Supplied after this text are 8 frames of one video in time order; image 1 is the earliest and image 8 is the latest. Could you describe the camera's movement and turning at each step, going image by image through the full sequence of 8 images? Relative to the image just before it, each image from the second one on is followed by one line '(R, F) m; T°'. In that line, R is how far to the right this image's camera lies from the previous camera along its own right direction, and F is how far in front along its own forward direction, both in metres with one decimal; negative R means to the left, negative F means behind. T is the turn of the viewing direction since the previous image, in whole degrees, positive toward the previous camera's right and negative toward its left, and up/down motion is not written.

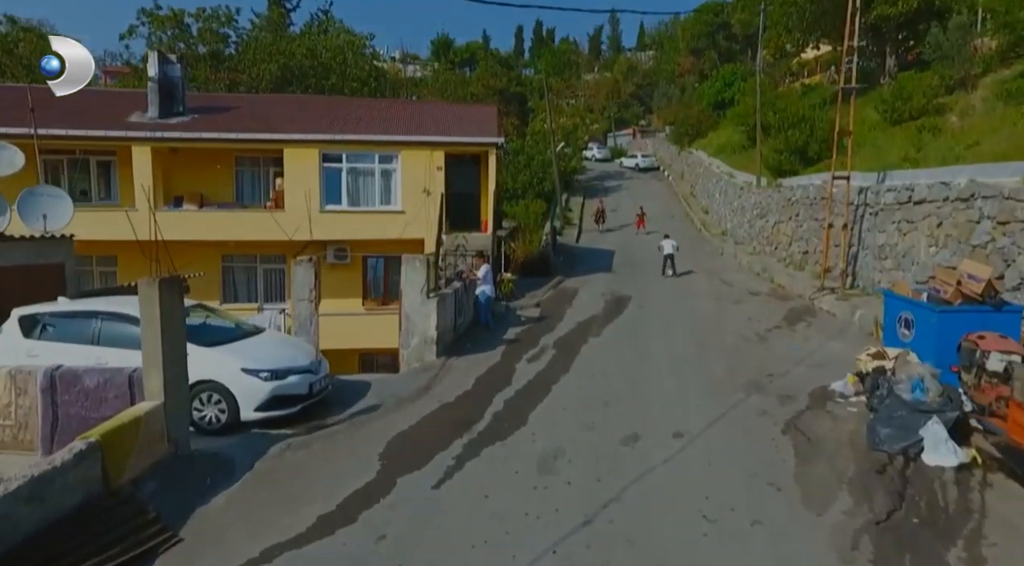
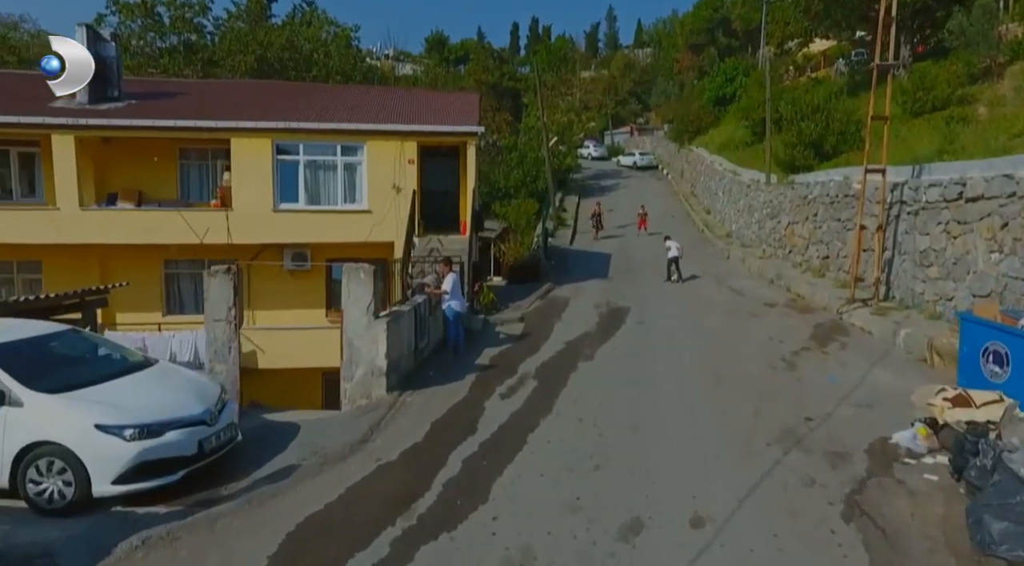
(+0.4, +2.5) m; 0°
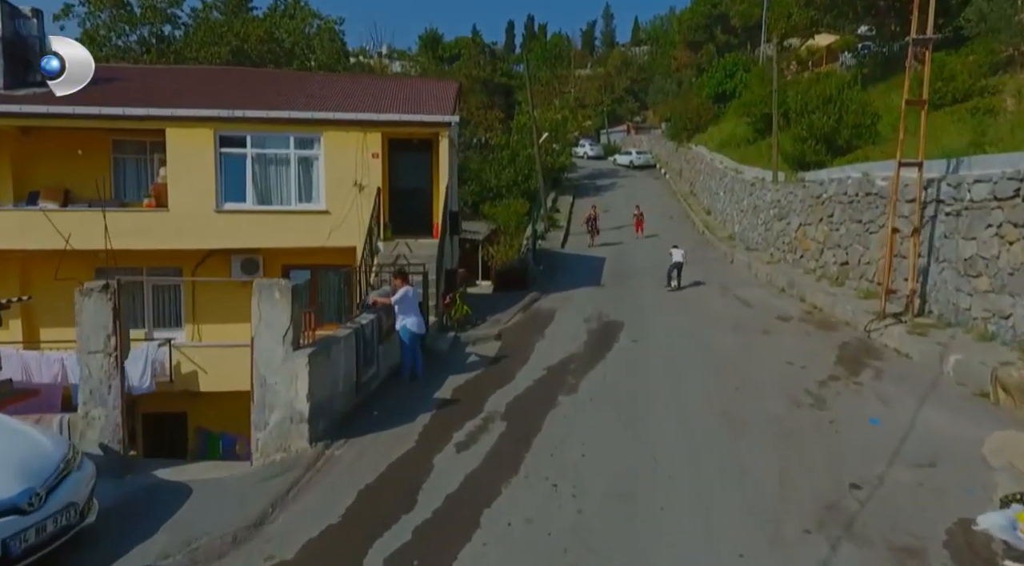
(+0.4, +2.1) m; 0°
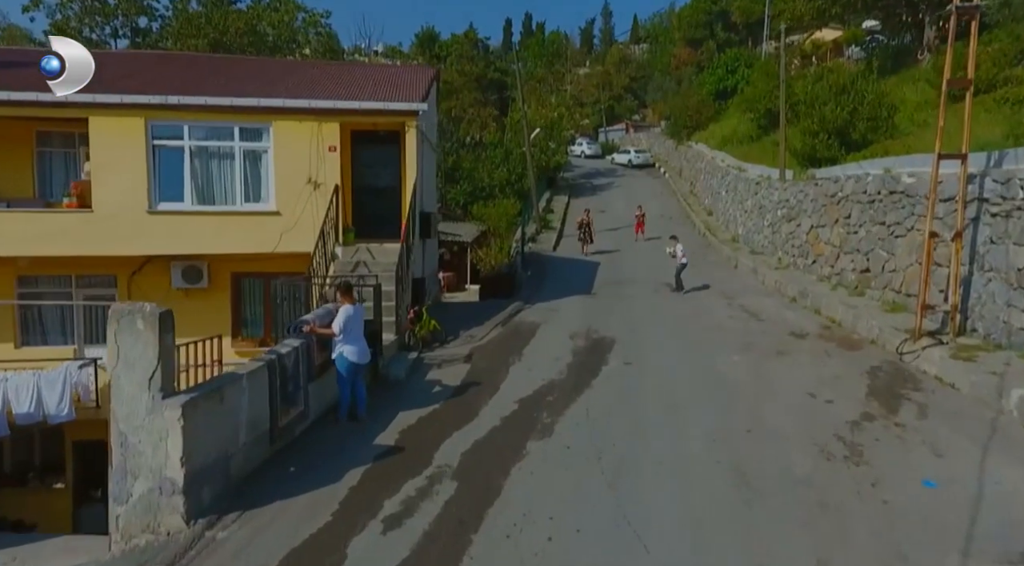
(+0.4, +1.9) m; 0°
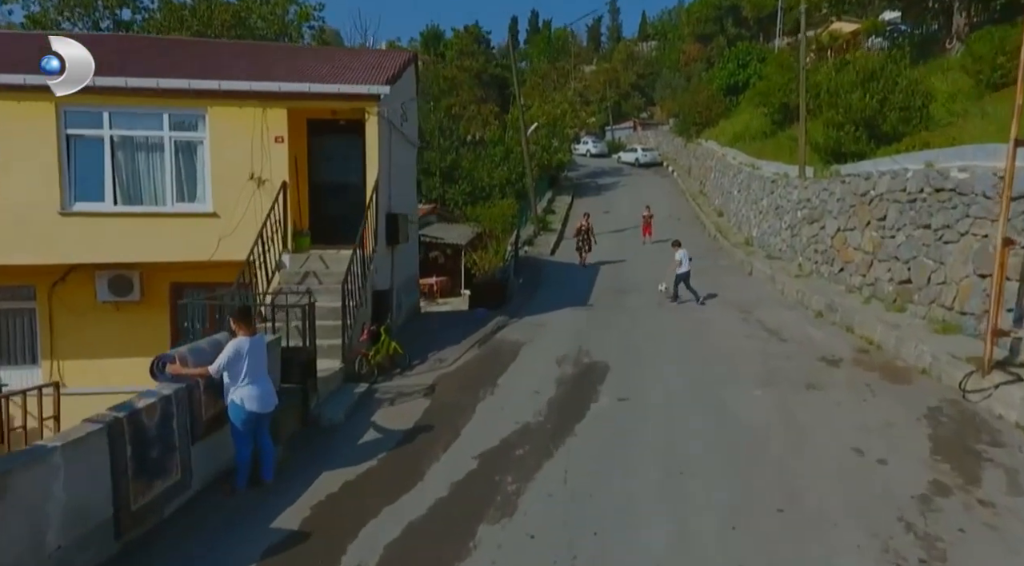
(+0.5, +2.1) m; -1°
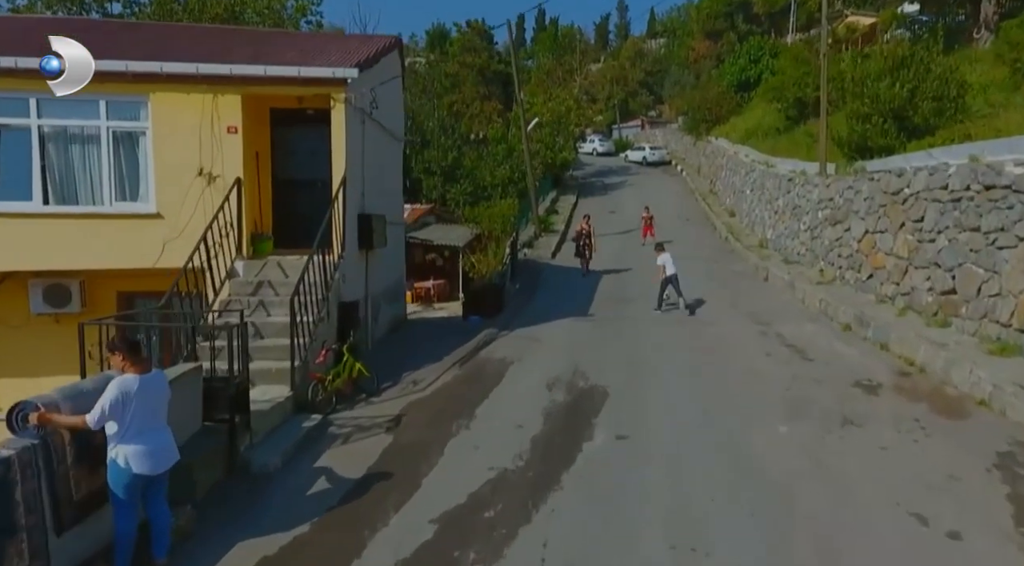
(+0.3, +1.5) m; -1°
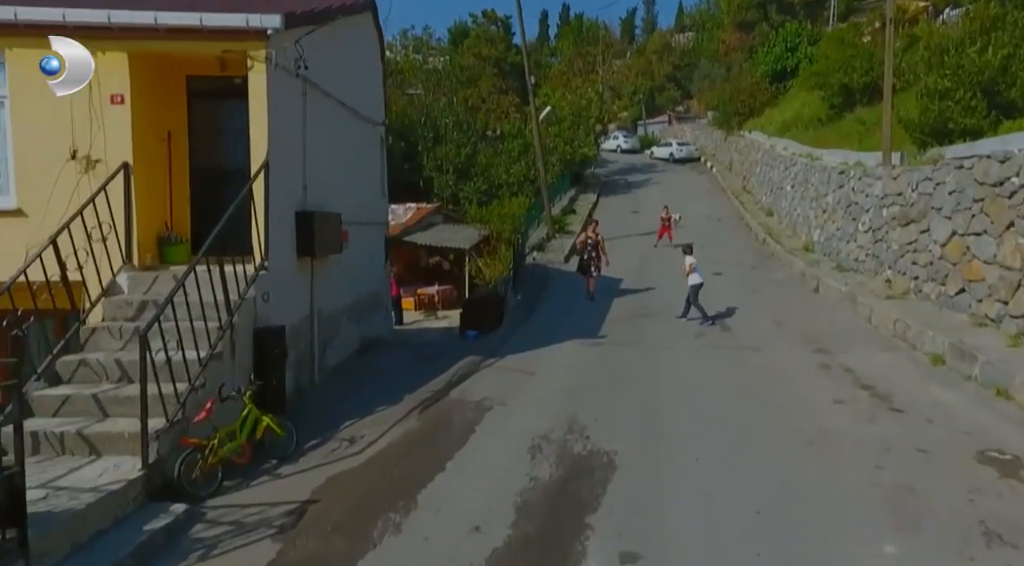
(+0.5, +2.8) m; -2°
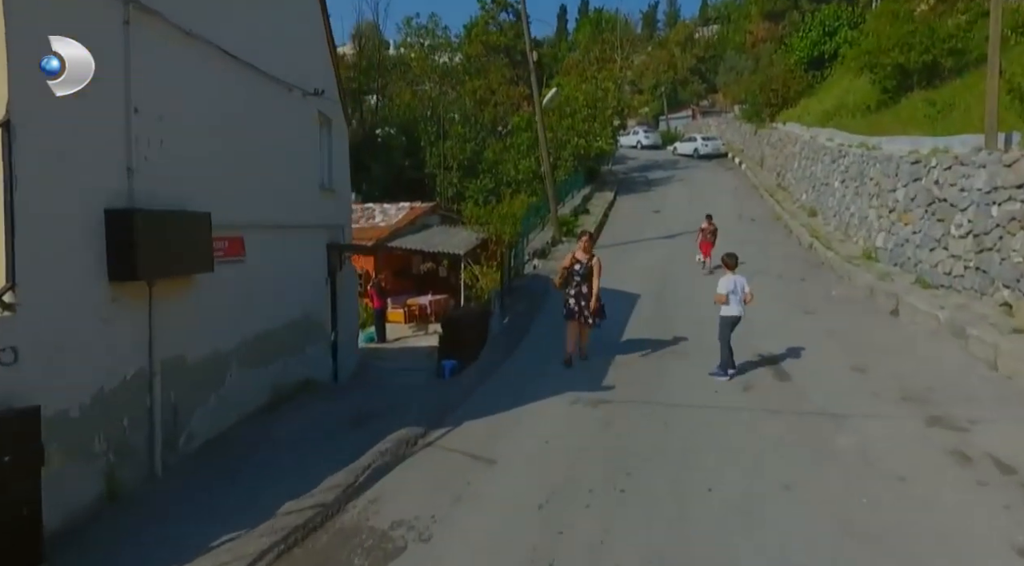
(+0.6, +3.5) m; -2°
